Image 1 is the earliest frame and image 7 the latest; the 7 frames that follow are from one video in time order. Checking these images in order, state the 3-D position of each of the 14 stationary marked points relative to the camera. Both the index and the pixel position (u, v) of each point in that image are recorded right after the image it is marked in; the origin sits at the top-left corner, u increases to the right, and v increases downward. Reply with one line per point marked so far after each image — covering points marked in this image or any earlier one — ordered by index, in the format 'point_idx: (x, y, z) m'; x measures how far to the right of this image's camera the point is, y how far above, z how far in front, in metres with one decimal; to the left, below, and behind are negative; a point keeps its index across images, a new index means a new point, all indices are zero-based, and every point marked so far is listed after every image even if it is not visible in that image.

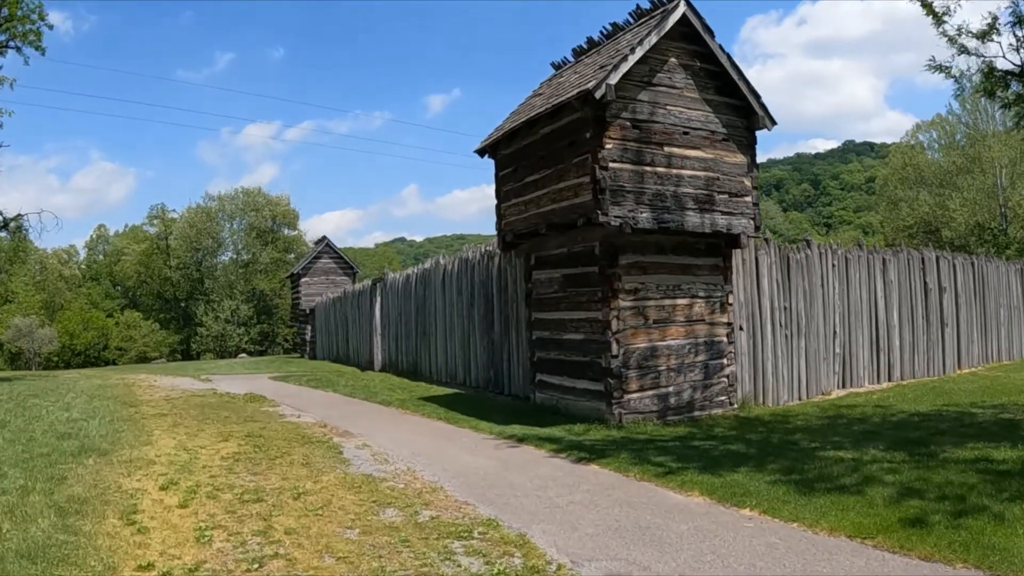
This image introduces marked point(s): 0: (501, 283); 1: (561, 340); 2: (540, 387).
0: (-0.1, +0.1, +13.1) m
1: (+1.0, -0.8, +11.0) m
2: (+0.7, -1.5, +11.5) m
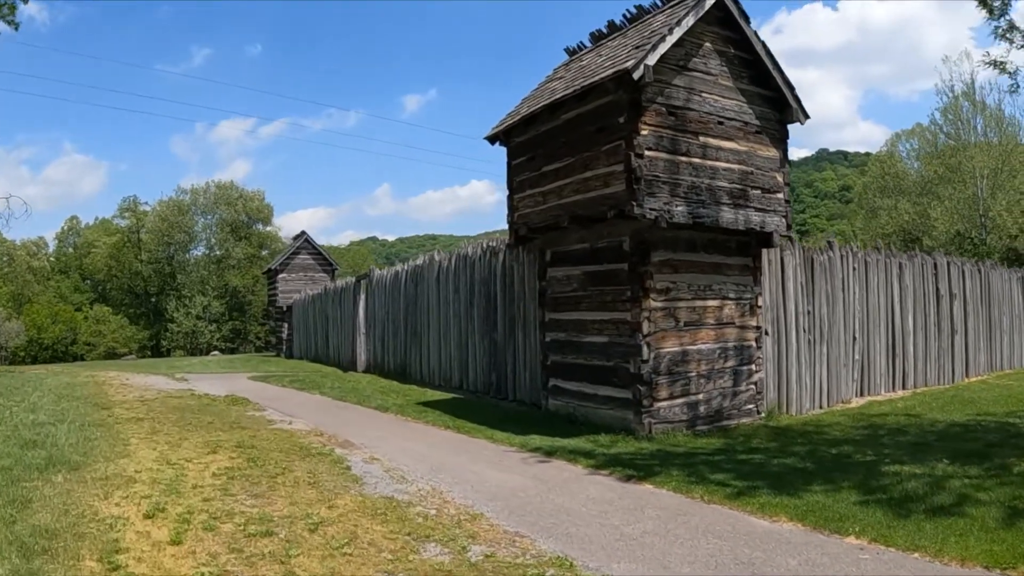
0: (0.0, +0.1, +12.3) m
1: (+1.2, -0.8, +10.2) m
2: (+0.8, -1.5, +10.8) m
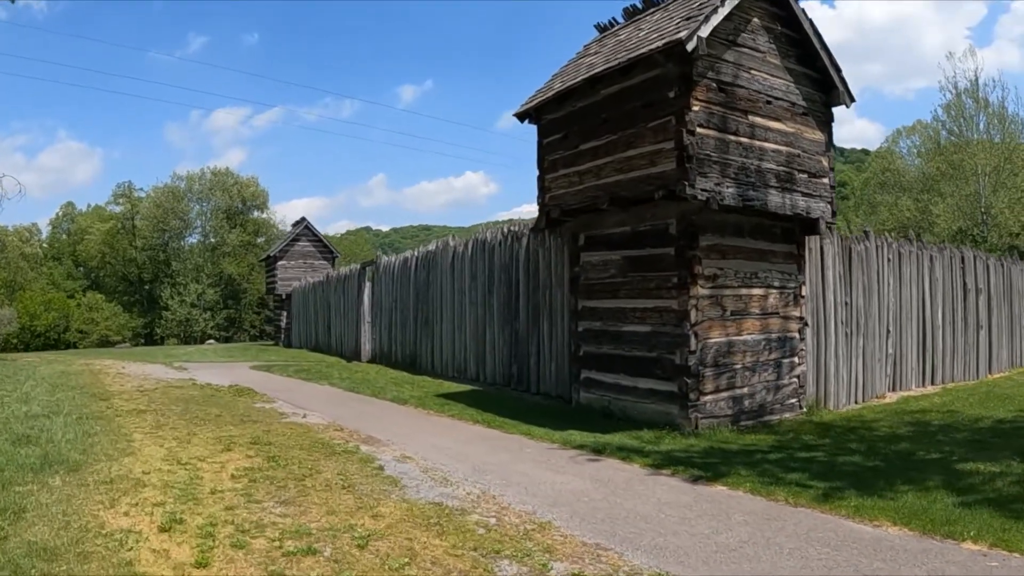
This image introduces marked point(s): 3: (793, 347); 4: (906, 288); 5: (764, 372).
0: (+0.3, +0.3, +11.6) m
1: (+1.5, -0.6, +9.6) m
2: (+1.1, -1.3, +10.1) m
3: (+4.5, -0.9, +11.1) m
4: (+7.8, 0.0, +14.3) m
5: (+3.4, -1.1, +9.6) m
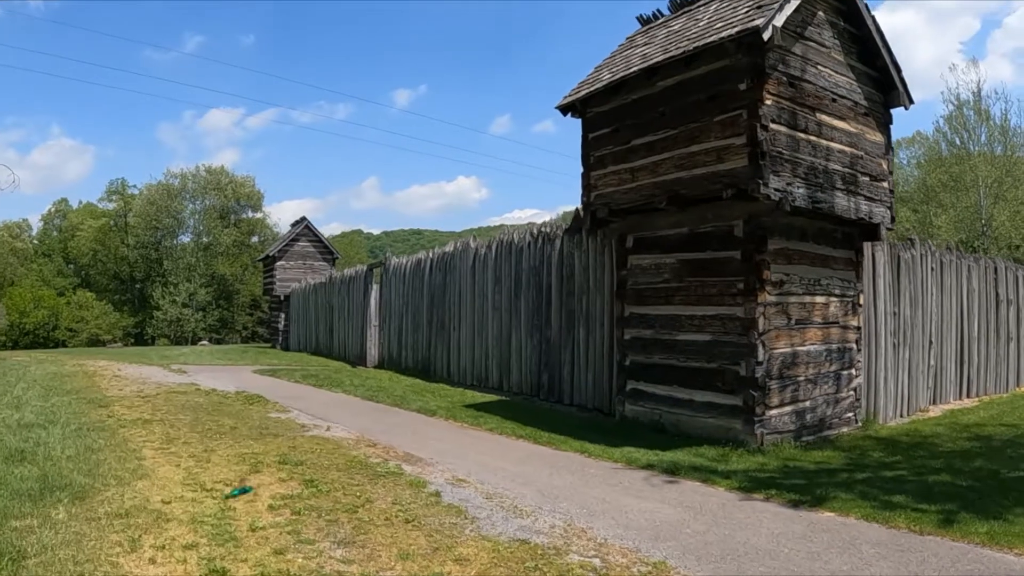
0: (+0.8, +0.2, +10.9) m
1: (+2.0, -0.6, +8.9) m
2: (+1.6, -1.4, +9.4) m
3: (+4.9, -1.0, +10.4) m
4: (+8.2, -0.2, +13.7) m
5: (+3.8, -1.2, +8.9) m
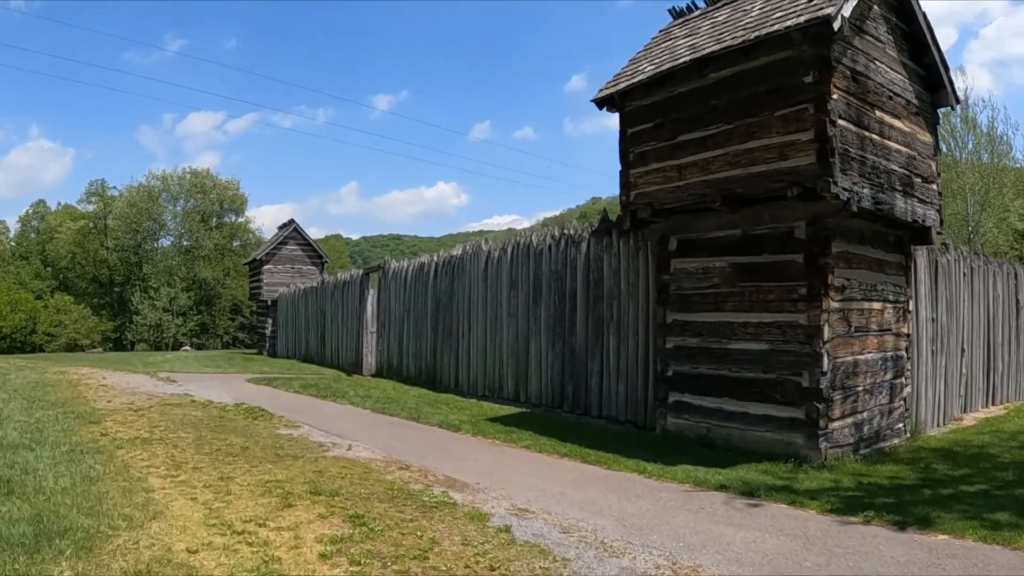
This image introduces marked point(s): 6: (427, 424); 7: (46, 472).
0: (+1.1, +0.2, +10.2) m
1: (+2.4, -0.7, +8.2) m
2: (+1.9, -1.5, +8.7) m
3: (+5.2, -1.1, +9.8) m
4: (+8.5, -0.3, +13.2) m
5: (+4.2, -1.3, +8.2) m
6: (-1.0, -1.6, +8.6) m
7: (-3.1, -1.2, +4.8) m
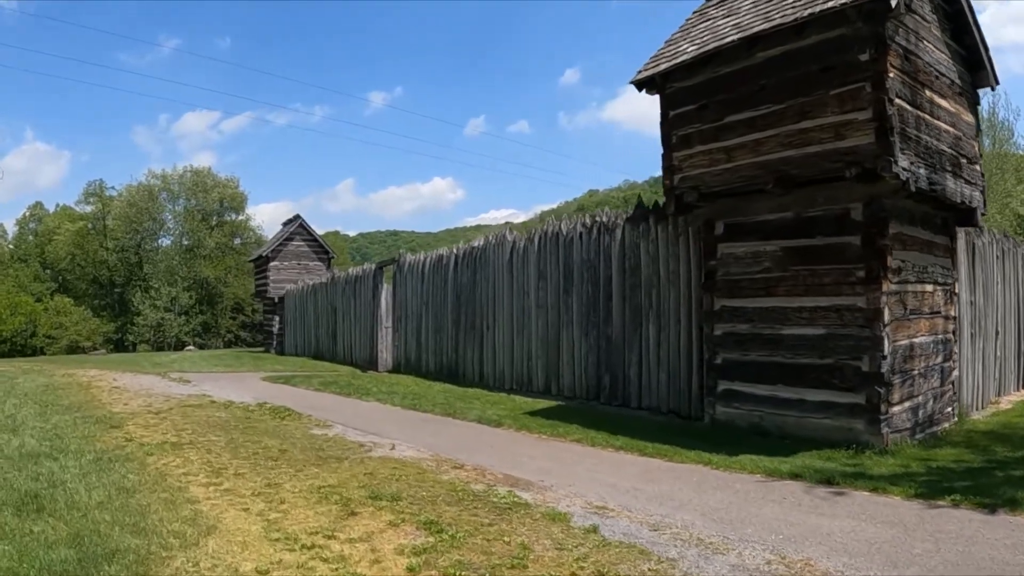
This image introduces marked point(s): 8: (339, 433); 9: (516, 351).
0: (+1.6, +0.4, +9.7) m
1: (+2.9, -0.5, +7.8) m
2: (+2.4, -1.3, +8.2) m
3: (+5.7, -0.8, +9.3) m
4: (+8.9, +0.1, +12.7) m
5: (+4.7, -1.0, +7.8) m
6: (-0.5, -1.5, +8.2) m
7: (-2.6, -1.2, +4.4) m
8: (-1.7, -1.4, +7.2) m
9: (+0.1, -1.0, +11.8) m
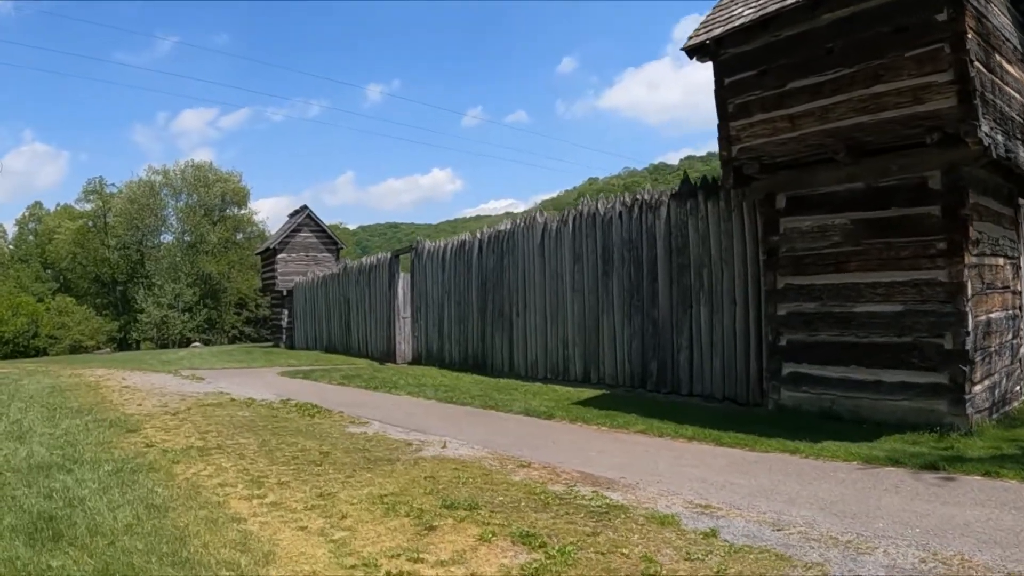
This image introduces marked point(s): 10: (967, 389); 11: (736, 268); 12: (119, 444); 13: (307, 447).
0: (+2.0, +0.6, +9.0) m
1: (+3.3, -0.2, +7.1) m
2: (+2.9, -1.0, +7.6) m
3: (+6.2, -0.4, +8.6) m
4: (+9.4, +0.6, +12.0) m
5: (+5.2, -0.7, +7.1) m
6: (0.0, -1.3, +7.5) m
7: (-2.1, -1.1, +3.7) m
8: (-1.2, -1.3, +6.5) m
9: (+0.6, -0.8, +11.2) m
10: (+4.0, -0.9, +5.9) m
11: (+2.6, +0.3, +8.5) m
12: (-3.1, -1.2, +5.7) m
13: (-1.6, -1.2, +5.6) m
